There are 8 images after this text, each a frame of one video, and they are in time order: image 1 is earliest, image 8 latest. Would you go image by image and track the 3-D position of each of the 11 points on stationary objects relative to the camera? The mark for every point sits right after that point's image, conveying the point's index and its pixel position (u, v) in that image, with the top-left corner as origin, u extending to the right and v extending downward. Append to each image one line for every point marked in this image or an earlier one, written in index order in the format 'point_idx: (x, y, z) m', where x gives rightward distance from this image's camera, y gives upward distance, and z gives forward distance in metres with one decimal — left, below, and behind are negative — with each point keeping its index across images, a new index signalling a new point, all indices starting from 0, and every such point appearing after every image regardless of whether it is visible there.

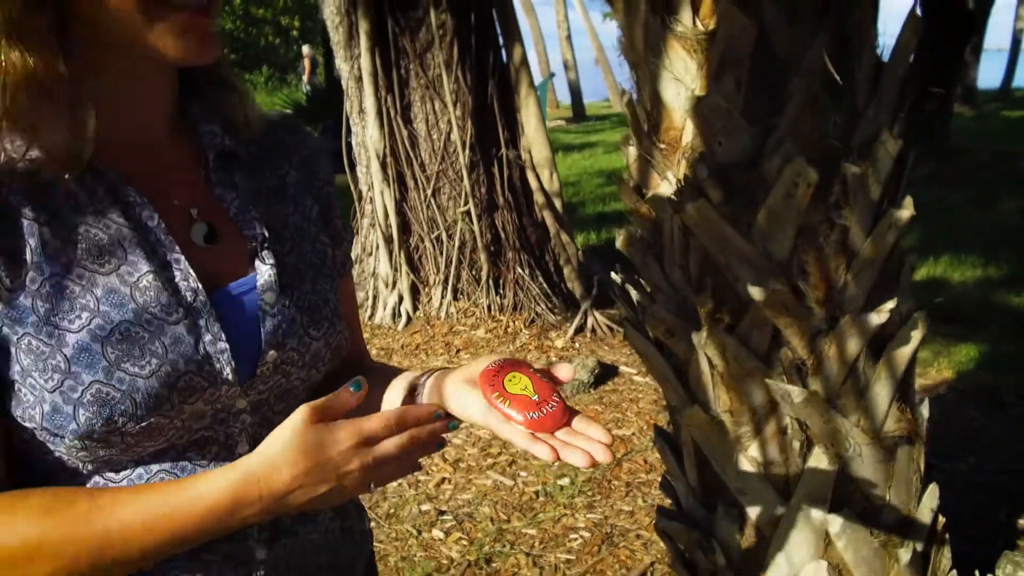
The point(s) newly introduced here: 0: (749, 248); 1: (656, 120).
0: (+0.5, +0.1, +1.7) m
1: (+0.3, +0.4, +1.8) m
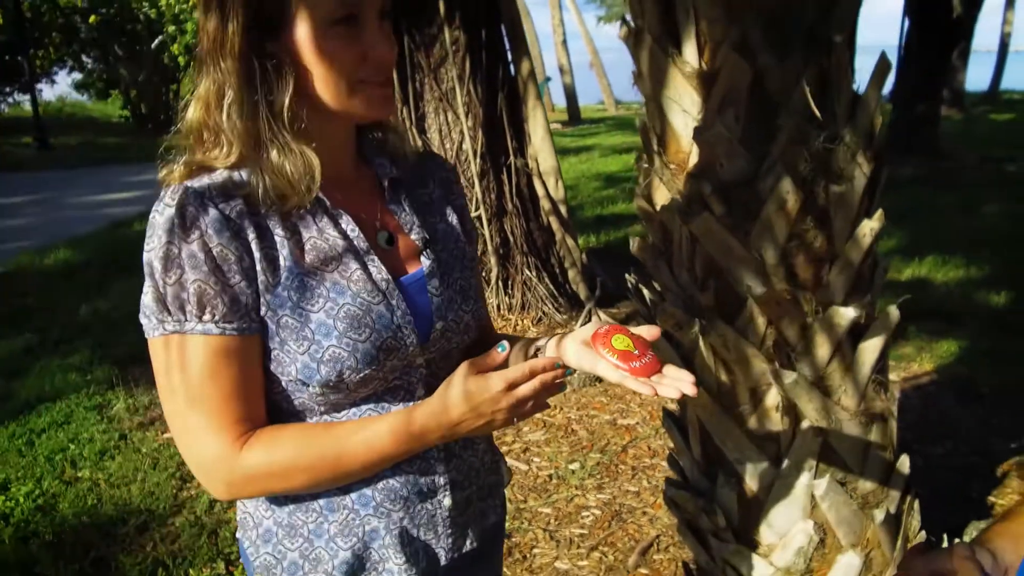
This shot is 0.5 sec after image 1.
0: (+0.6, +0.1, +2.0) m
1: (+0.4, +0.4, +2.1) m
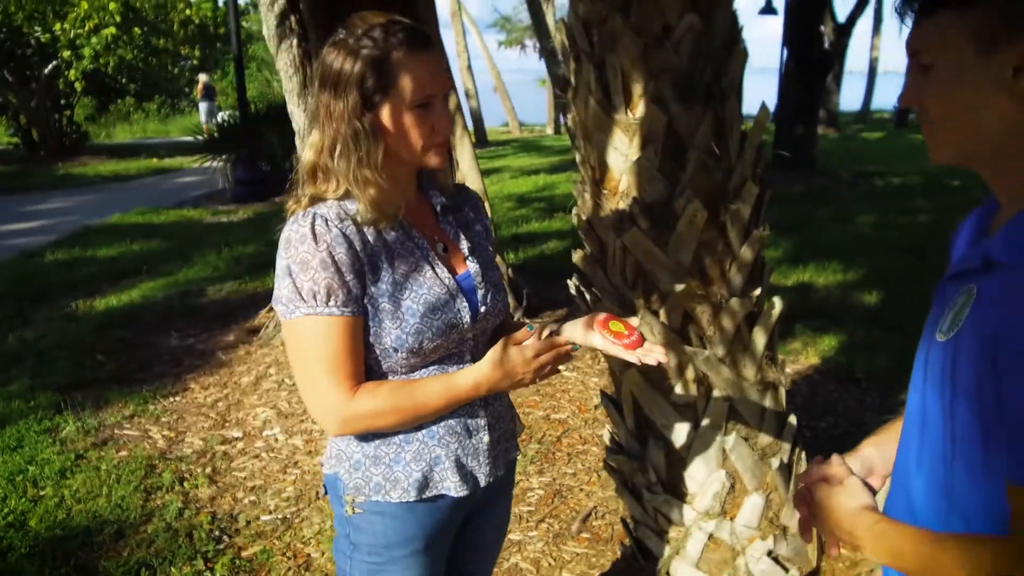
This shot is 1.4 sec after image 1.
0: (+0.5, +0.1, +2.5) m
1: (+0.3, +0.4, +2.7) m
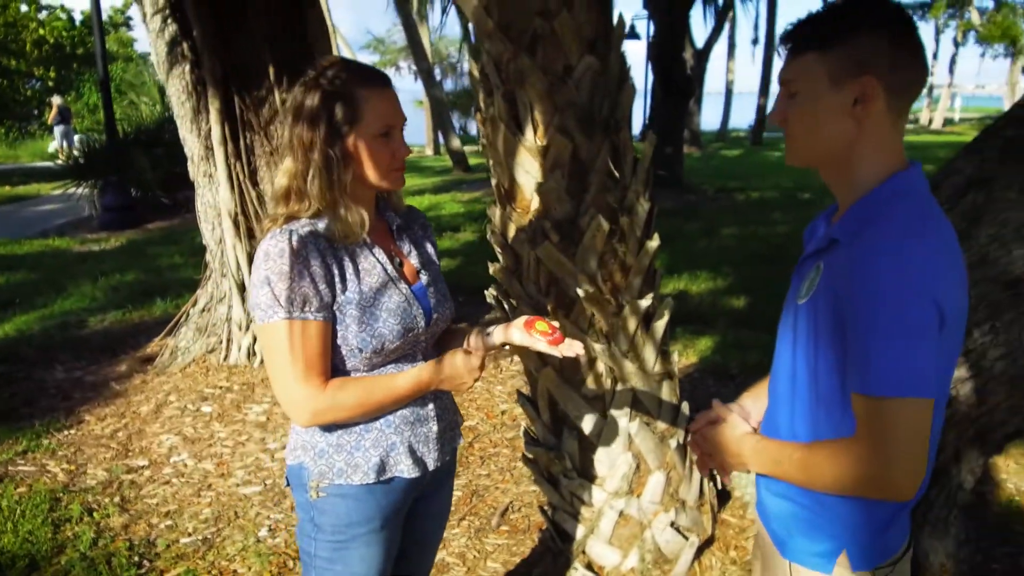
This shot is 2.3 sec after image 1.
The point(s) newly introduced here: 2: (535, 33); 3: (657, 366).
0: (+0.2, +0.1, +2.9) m
1: (0.0, +0.4, +3.0) m
2: (+0.1, +0.9, +2.8) m
3: (+0.6, -0.3, +3.1) m
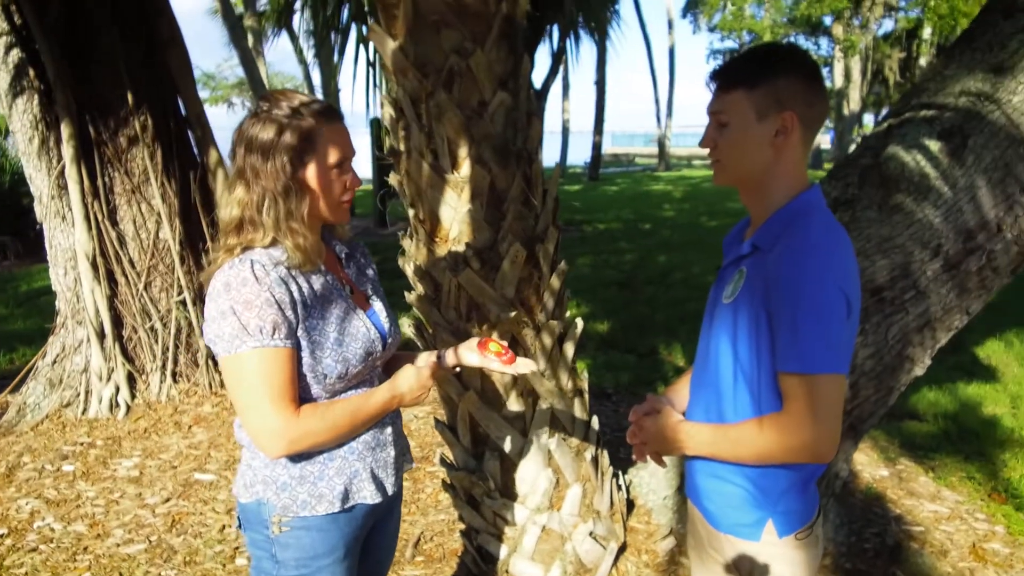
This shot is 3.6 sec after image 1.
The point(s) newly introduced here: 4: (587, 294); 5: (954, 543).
0: (-0.1, 0.0, +3.0) m
1: (-0.3, +0.2, +3.1) m
2: (-0.2, +0.8, +2.9) m
3: (+0.2, -0.4, +3.3) m
4: (+0.9, -0.1, +9.6) m
5: (+2.2, -1.3, +3.9) m
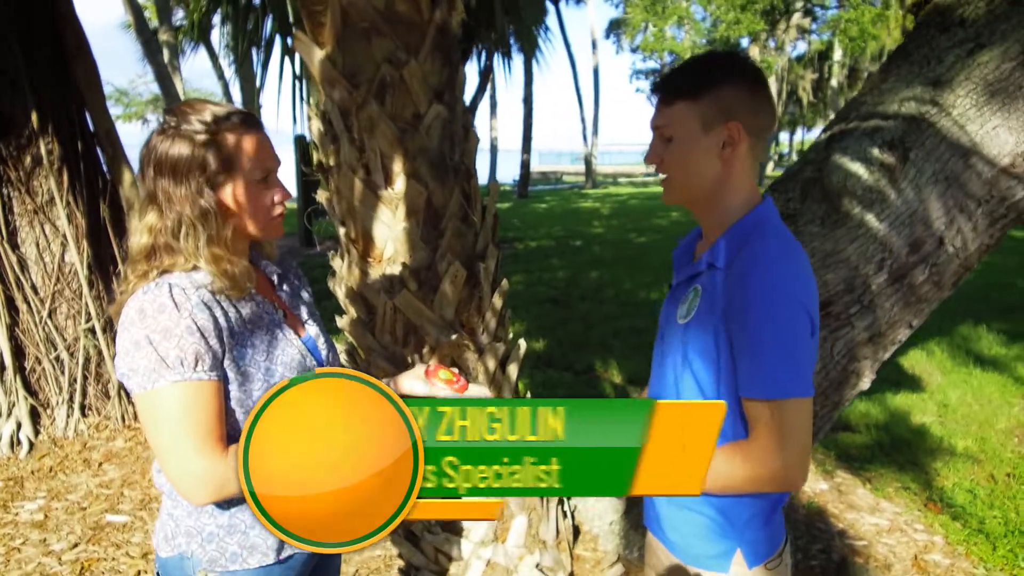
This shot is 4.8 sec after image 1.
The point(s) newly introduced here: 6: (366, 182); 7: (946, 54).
0: (-0.3, -0.1, +2.9) m
1: (-0.5, +0.2, +2.9) m
2: (-0.4, +0.7, +2.8) m
3: (0.0, -0.5, +3.2) m
4: (+0.1, -0.3, +9.5) m
5: (+1.9, -1.3, +3.9) m
6: (-0.5, +0.4, +2.8) m
7: (+1.5, +0.8, +2.7) m
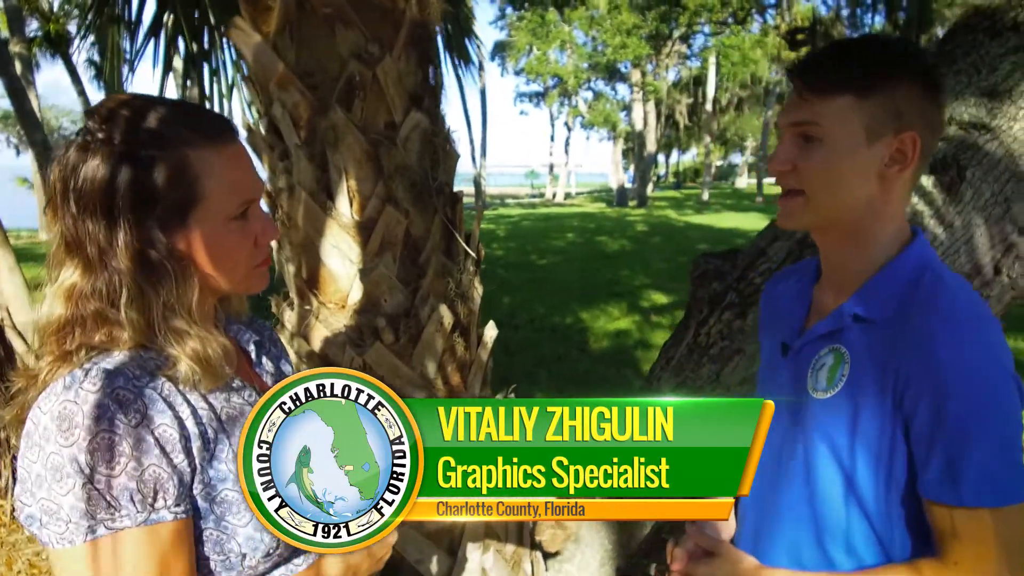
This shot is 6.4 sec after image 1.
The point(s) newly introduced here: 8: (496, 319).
0: (-0.3, -0.2, +2.3) m
1: (-0.6, 0.0, +2.3) m
2: (-0.5, +0.6, +2.2) m
3: (0.0, -0.6, +2.6) m
4: (-0.8, -0.6, +8.9) m
5: (+1.8, -1.5, +3.7) m
6: (-0.5, +0.2, +2.2) m
7: (+1.4, +0.7, +2.4) m
8: (-0.2, -0.4, +10.1) m
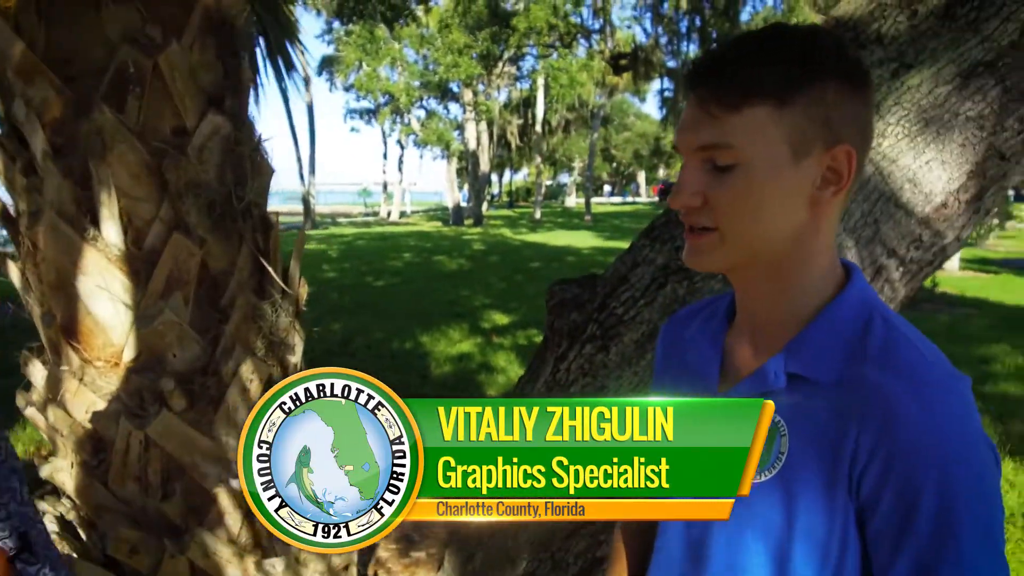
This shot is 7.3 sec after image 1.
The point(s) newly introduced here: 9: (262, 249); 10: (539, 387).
0: (-0.7, -0.4, +1.8) m
1: (-0.9, -0.1, +1.7) m
2: (-0.8, +0.5, +1.7) m
3: (-0.5, -0.7, +2.2) m
4: (-2.5, -0.9, +8.2) m
5: (+1.1, -1.6, +3.5) m
6: (-0.9, +0.1, +1.7) m
7: (+1.0, +0.6, +2.3) m
8: (-2.1, -0.7, +9.4) m
9: (-0.6, +0.1, +1.9) m
10: (+0.1, -0.3, +2.6) m
